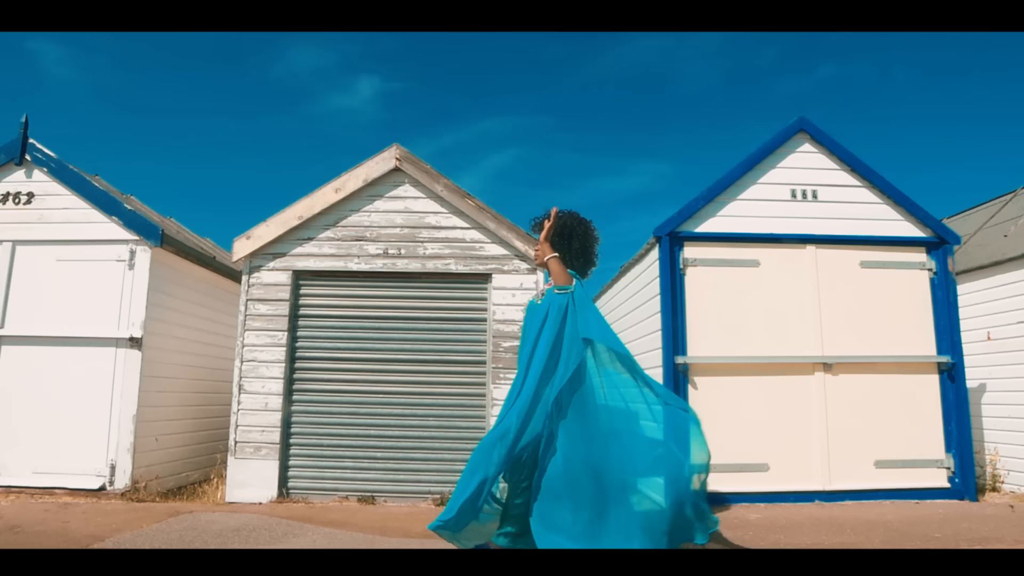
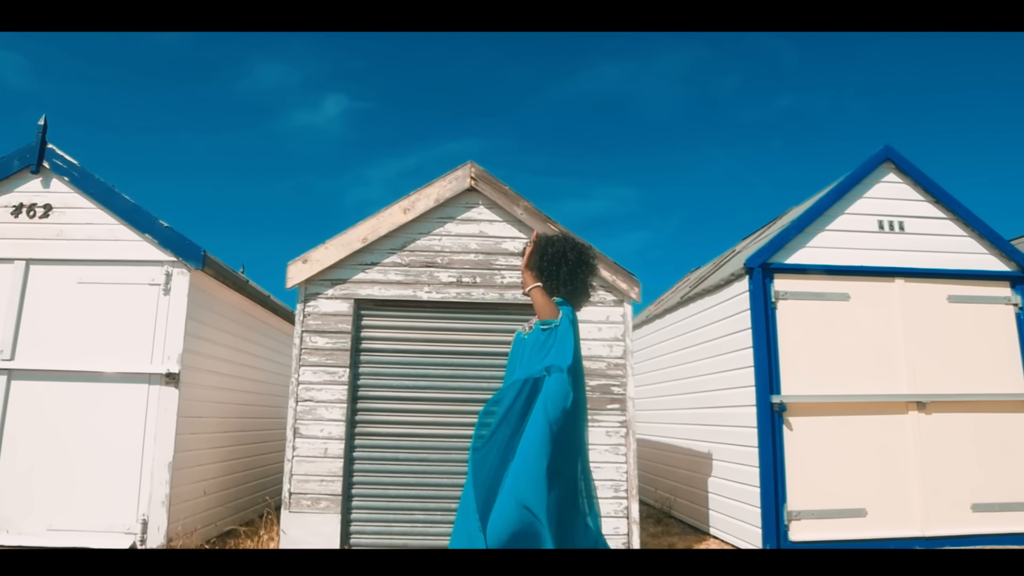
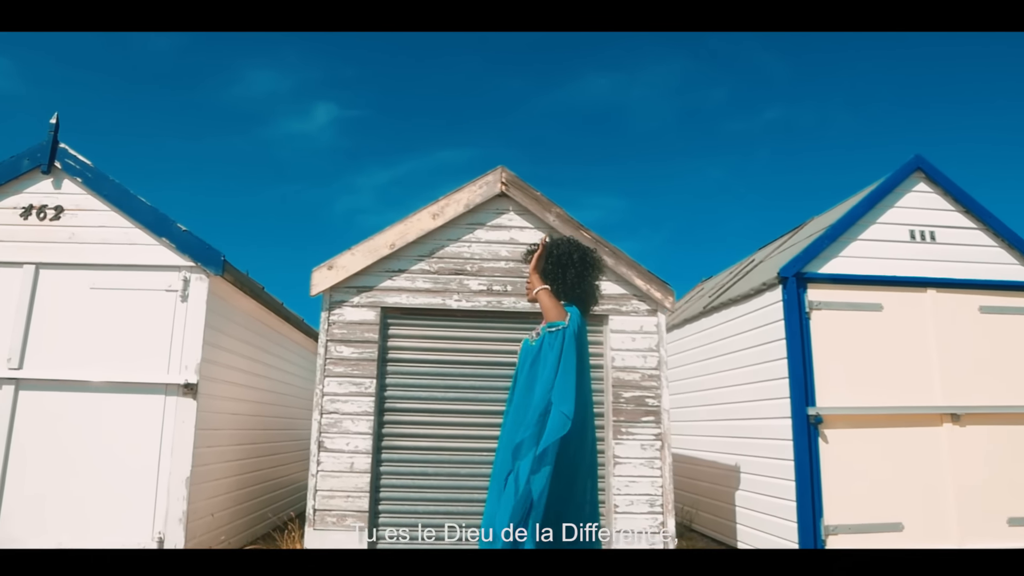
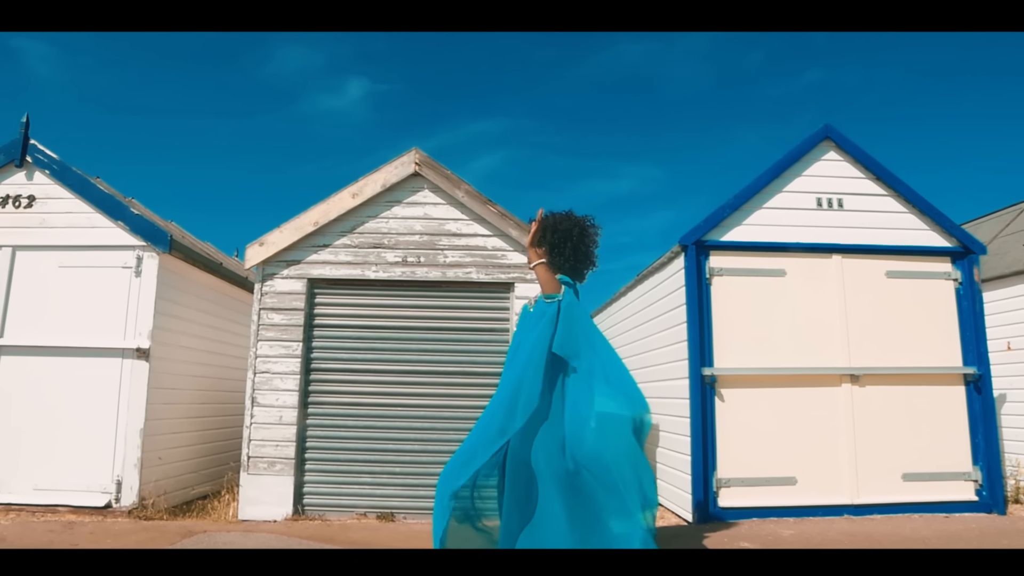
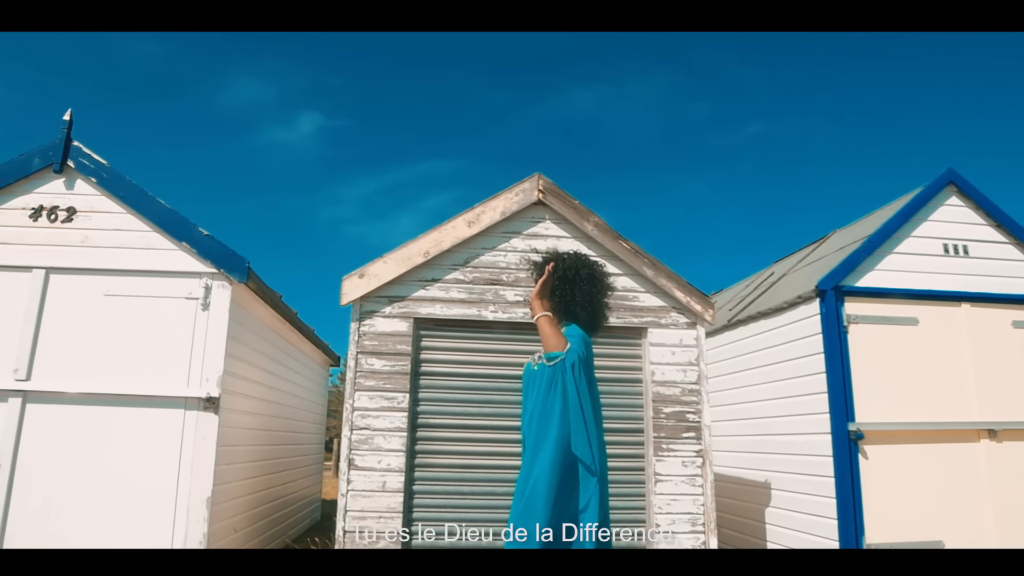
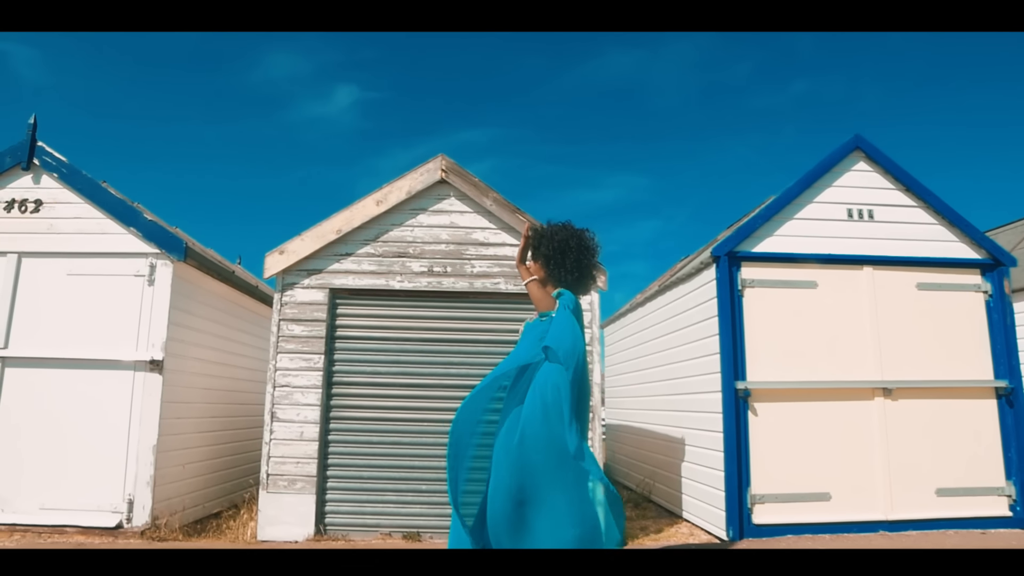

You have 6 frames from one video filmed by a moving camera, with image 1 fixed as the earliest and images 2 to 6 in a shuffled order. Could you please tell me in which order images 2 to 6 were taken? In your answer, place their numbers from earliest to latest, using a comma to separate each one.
4, 6, 2, 3, 5
